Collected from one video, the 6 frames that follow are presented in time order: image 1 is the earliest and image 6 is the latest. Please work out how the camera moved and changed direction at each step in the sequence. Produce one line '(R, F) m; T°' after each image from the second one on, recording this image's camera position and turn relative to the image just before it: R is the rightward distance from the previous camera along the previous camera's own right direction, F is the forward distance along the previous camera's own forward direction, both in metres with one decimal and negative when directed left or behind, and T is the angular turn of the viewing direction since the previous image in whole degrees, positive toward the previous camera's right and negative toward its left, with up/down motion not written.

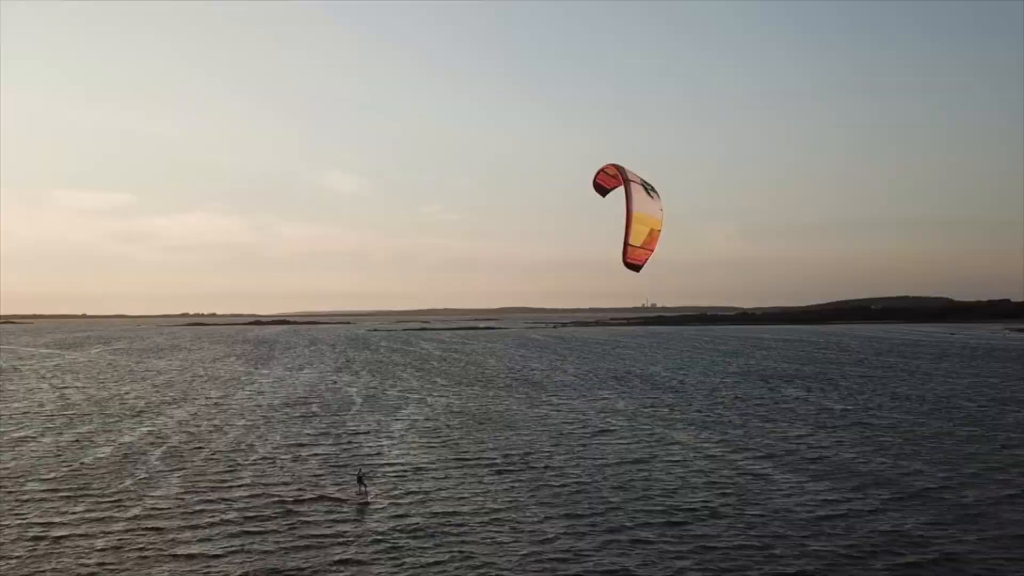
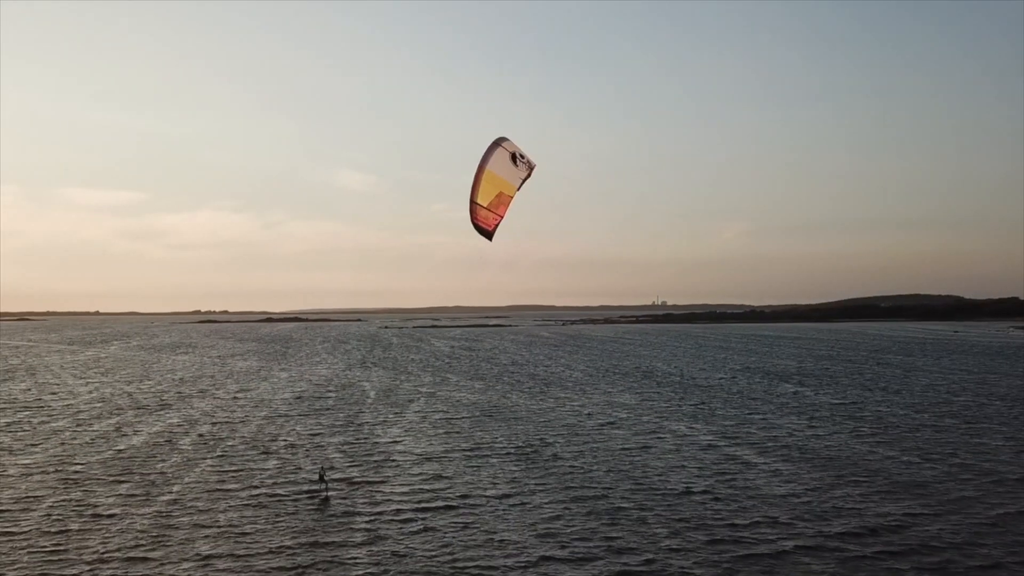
(+0.1, -1.3) m; -1°
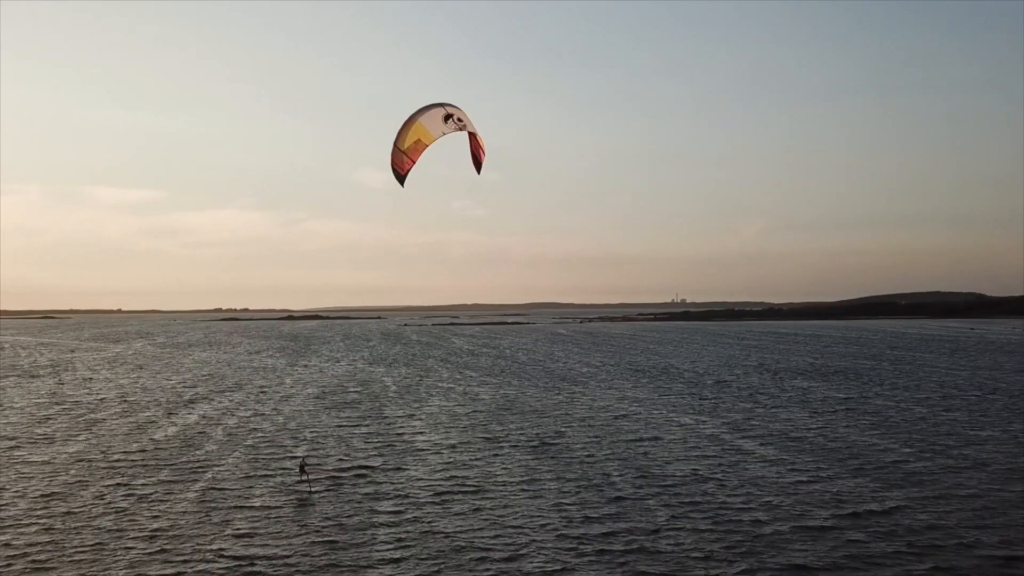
(+0.1, -1.0) m; -1°
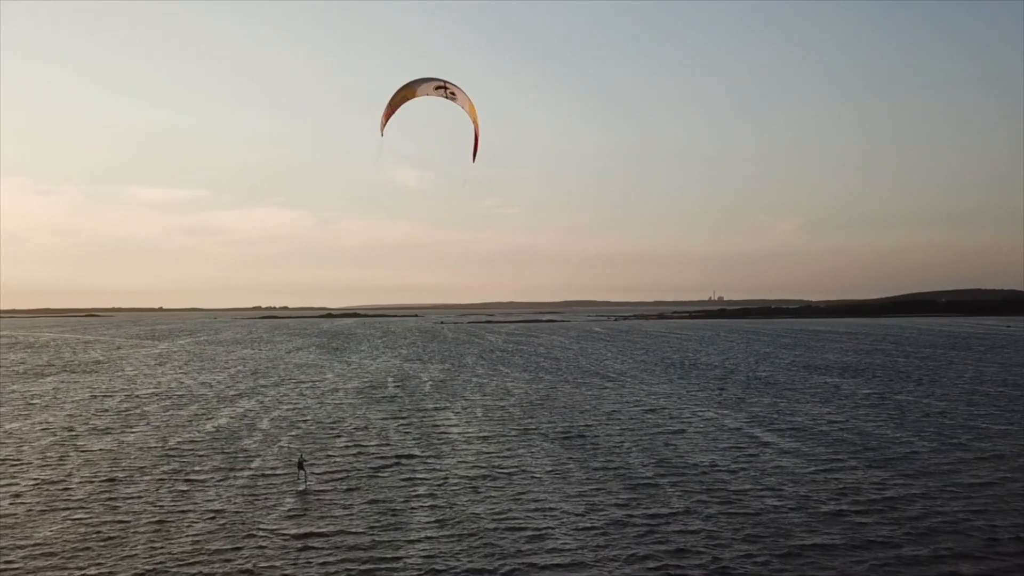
(+0.2, -1.0) m; -2°
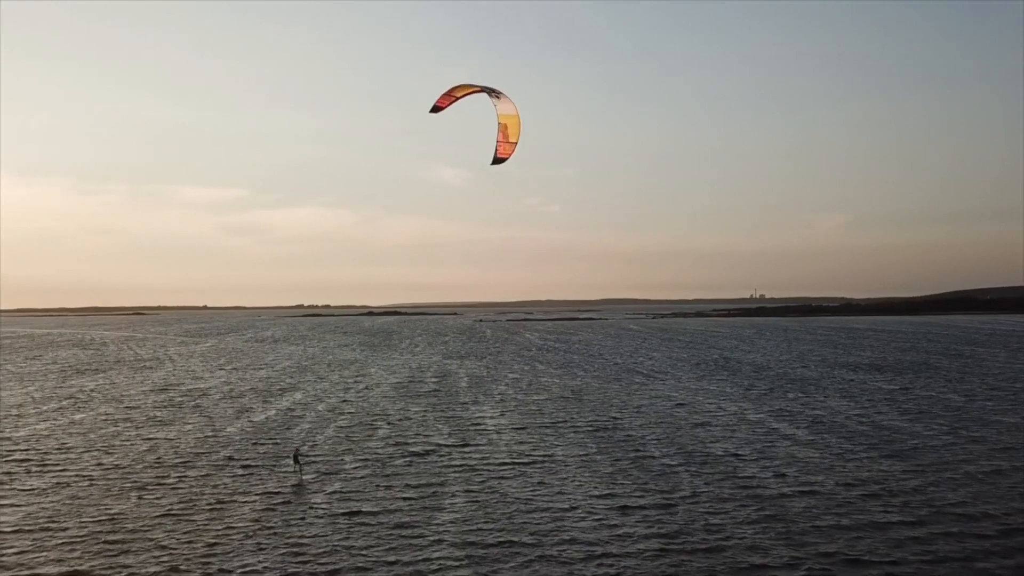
(+0.2, -1.2) m; -3°
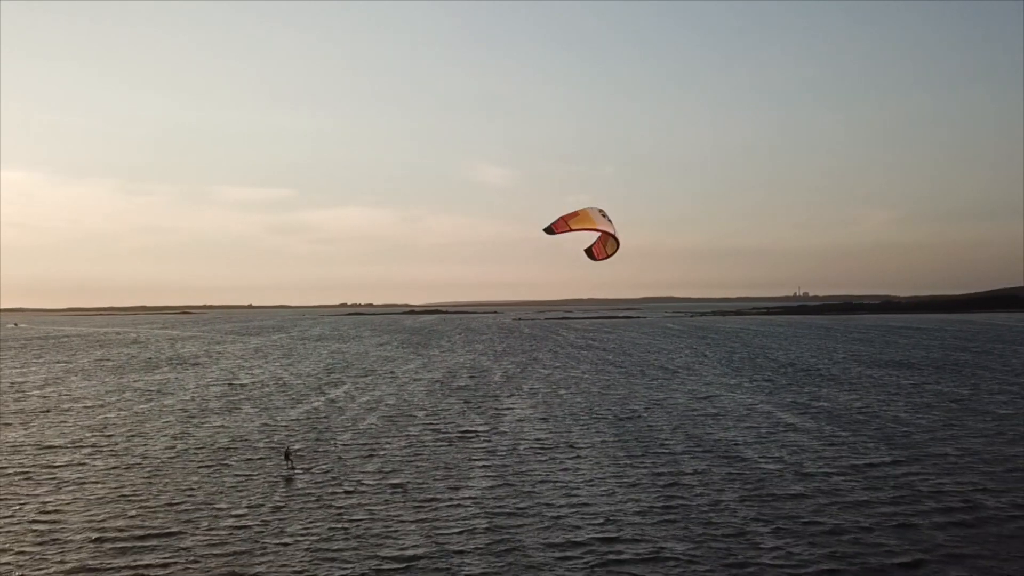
(+0.4, -1.7) m; -3°
